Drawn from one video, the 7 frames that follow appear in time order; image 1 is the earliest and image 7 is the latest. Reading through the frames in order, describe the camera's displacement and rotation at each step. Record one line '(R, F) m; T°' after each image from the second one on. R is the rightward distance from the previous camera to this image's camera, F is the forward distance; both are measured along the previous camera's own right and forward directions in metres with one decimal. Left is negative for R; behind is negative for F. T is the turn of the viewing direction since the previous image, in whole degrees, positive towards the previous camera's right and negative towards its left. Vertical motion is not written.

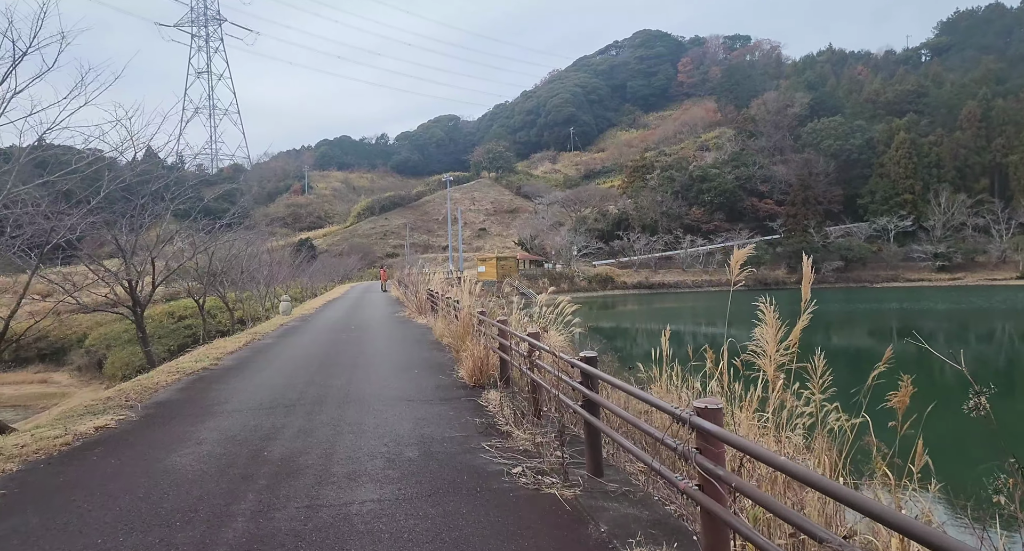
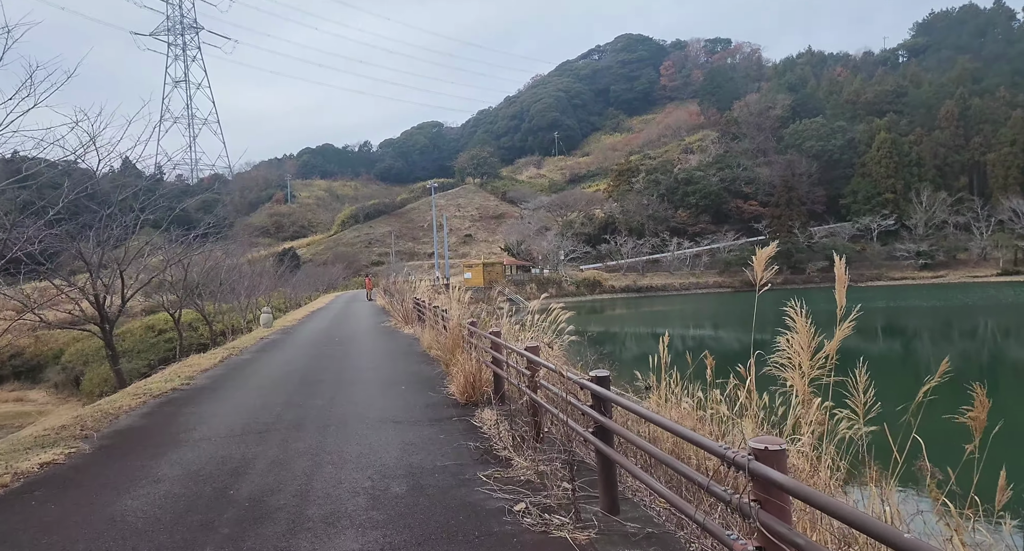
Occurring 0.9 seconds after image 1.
(-0.1, +0.4) m; +1°
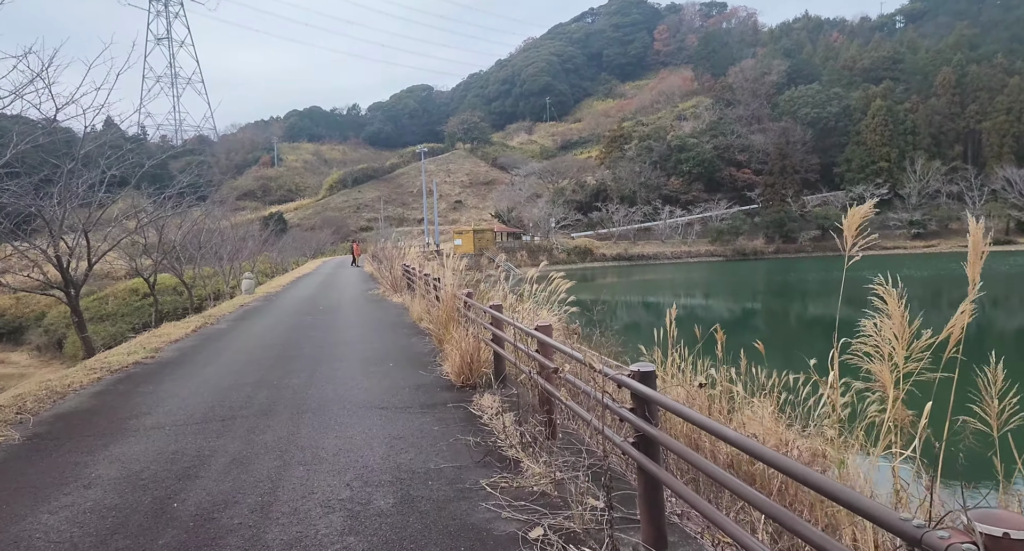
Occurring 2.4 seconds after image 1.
(-0.1, +0.6) m; +1°
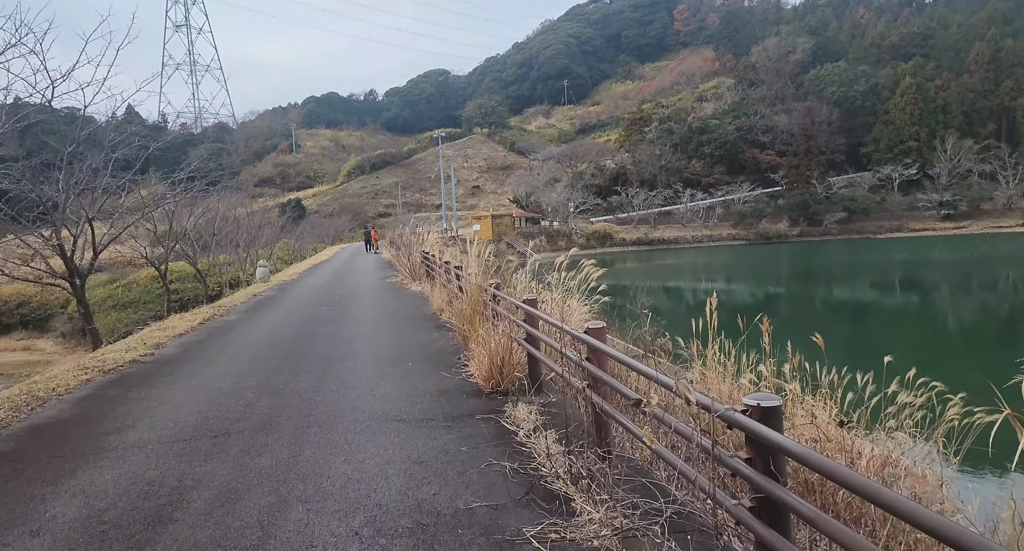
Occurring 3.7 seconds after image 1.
(-0.1, +0.6) m; -2°
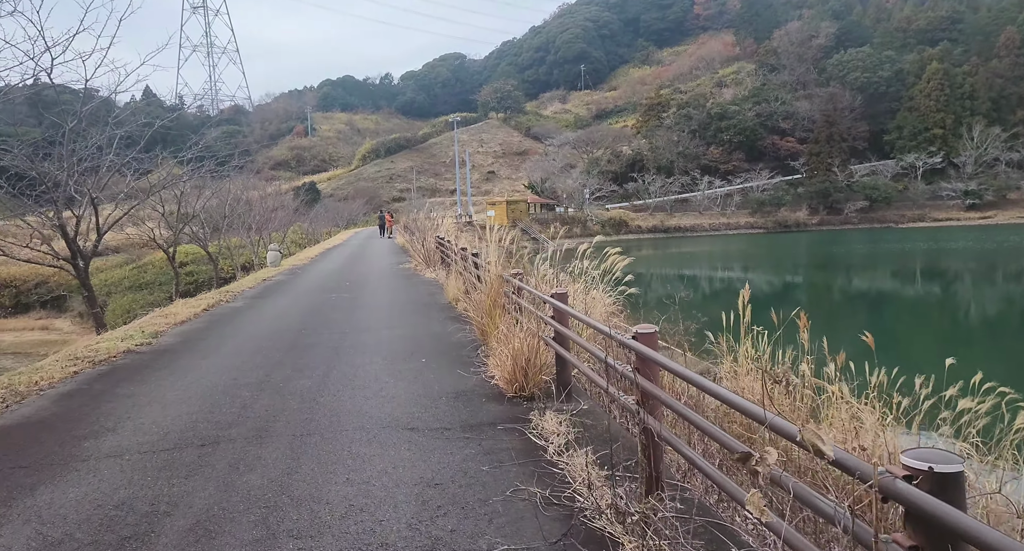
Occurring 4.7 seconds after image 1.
(-0.1, +0.4) m; -1°
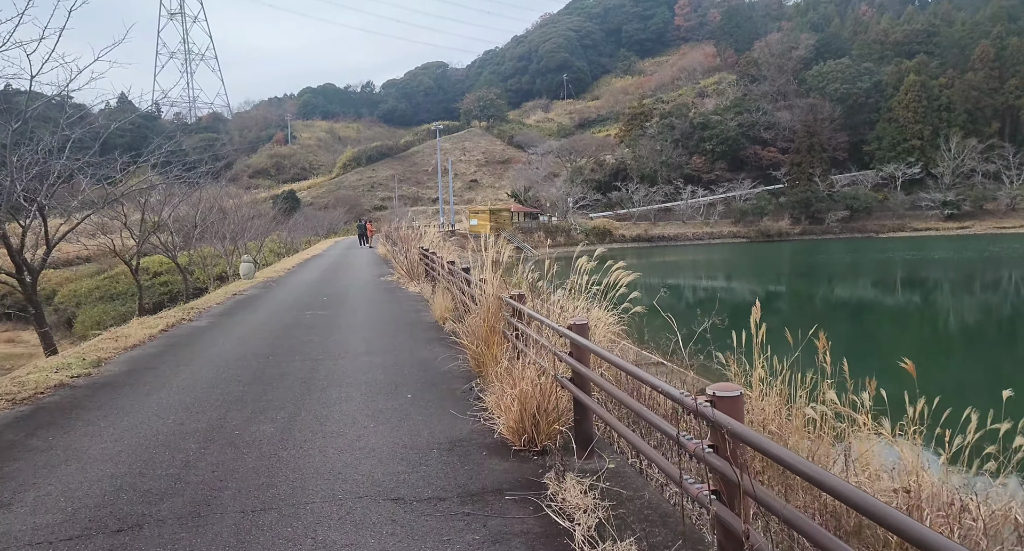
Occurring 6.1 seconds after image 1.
(-0.1, +0.6) m; +2°
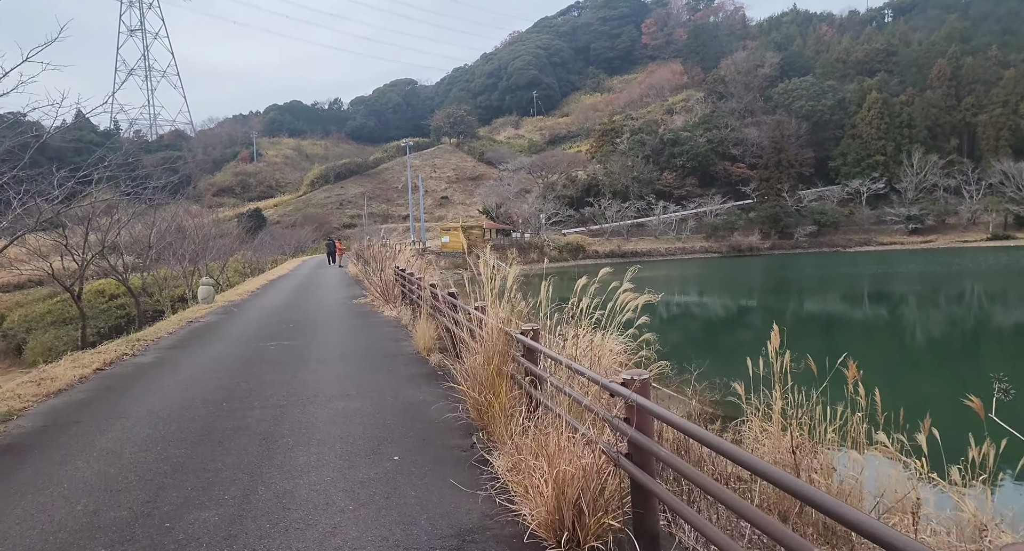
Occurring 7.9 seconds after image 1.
(-0.2, +0.7) m; +3°
